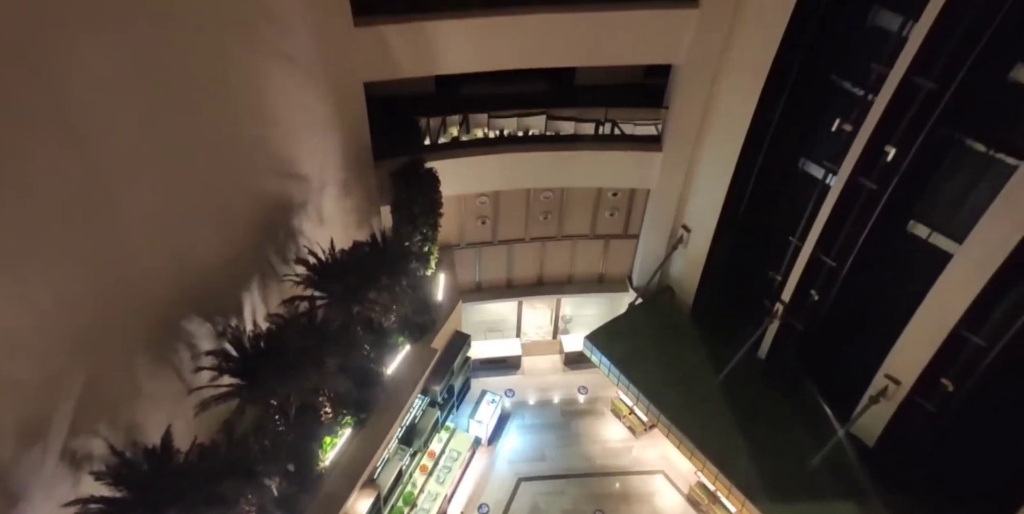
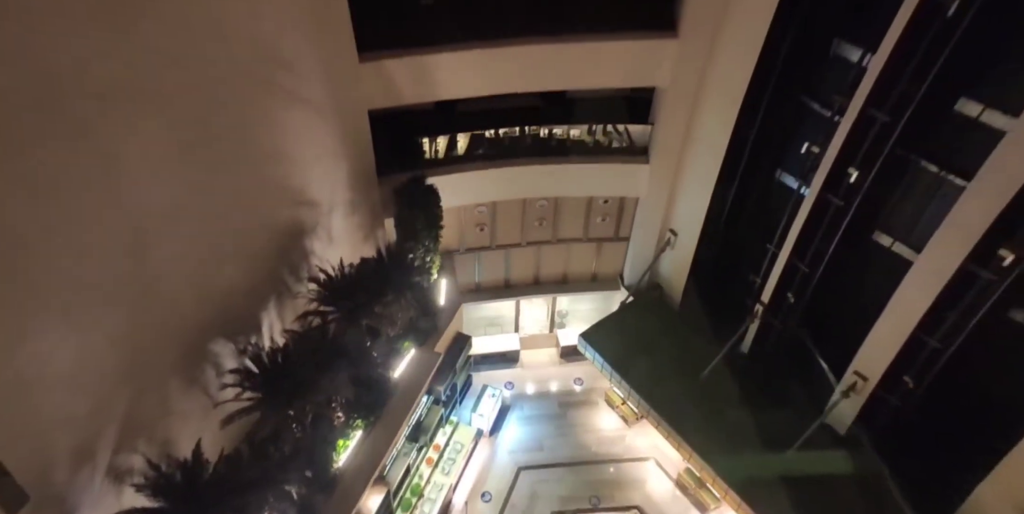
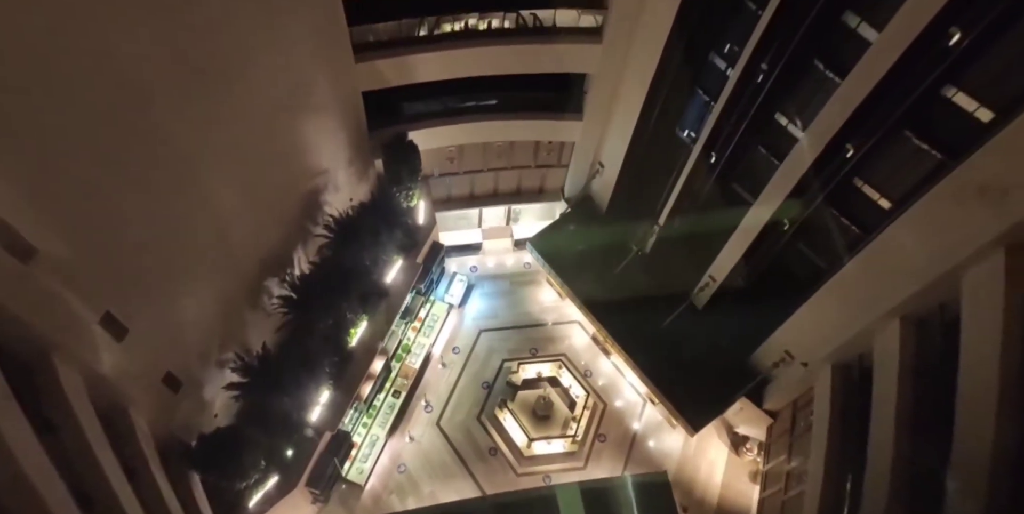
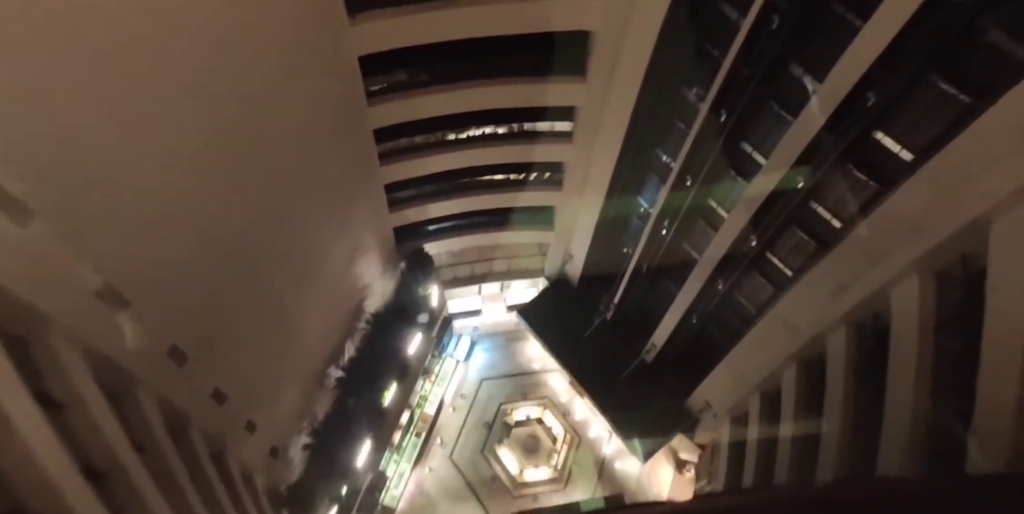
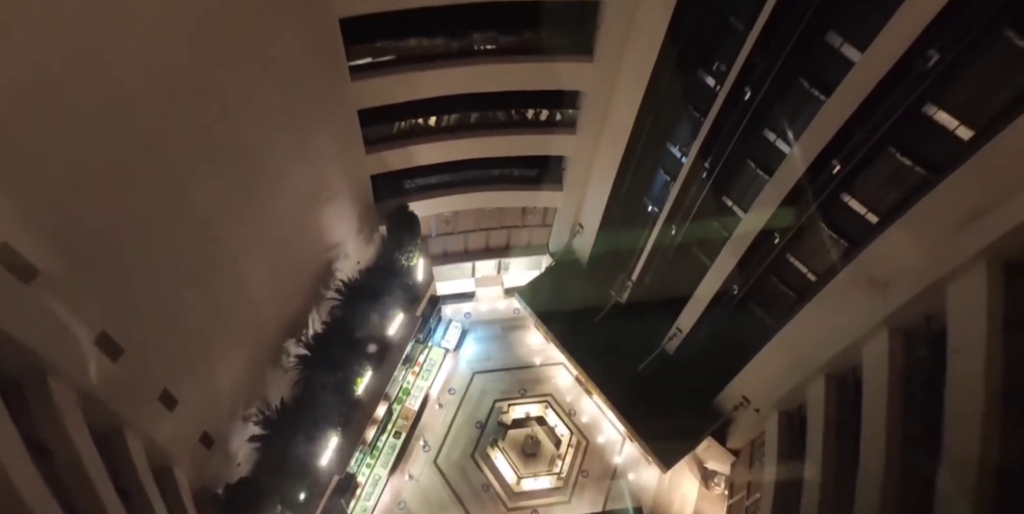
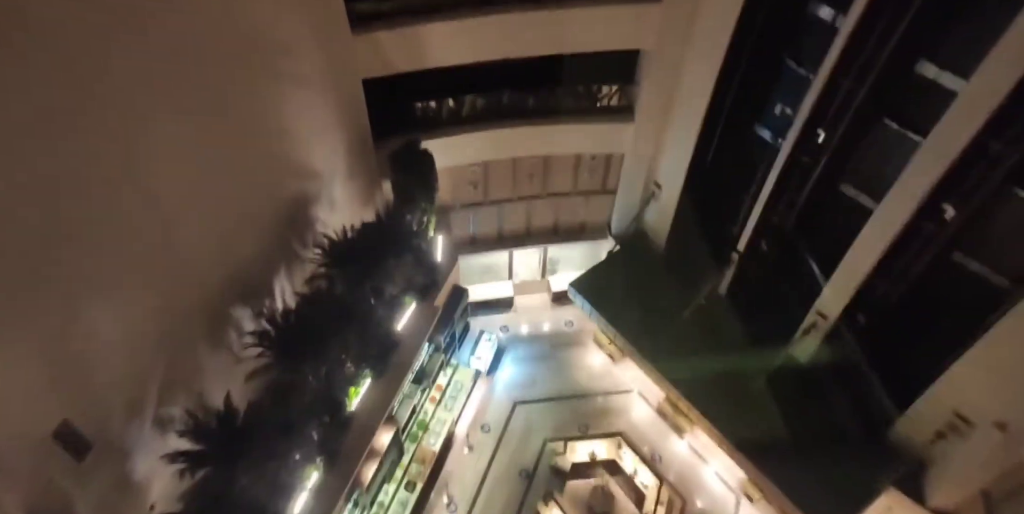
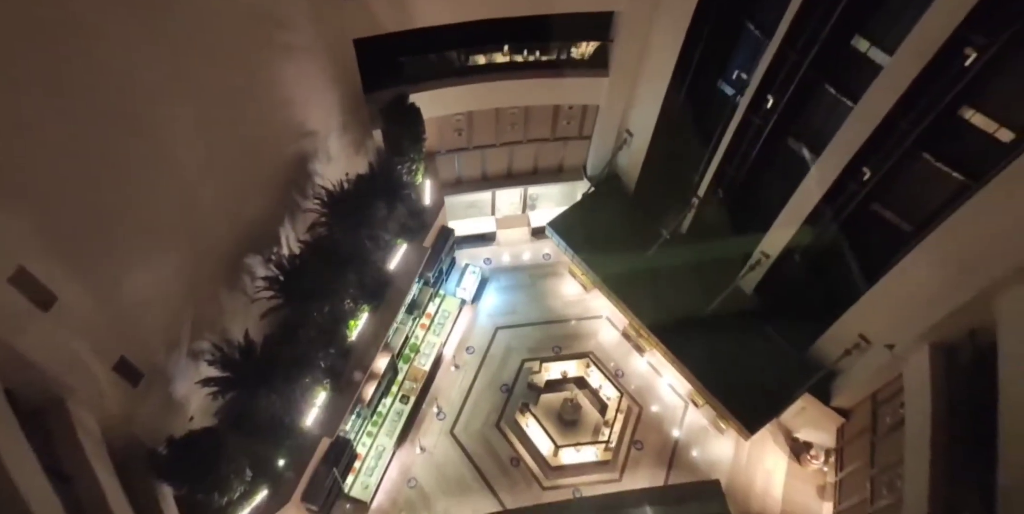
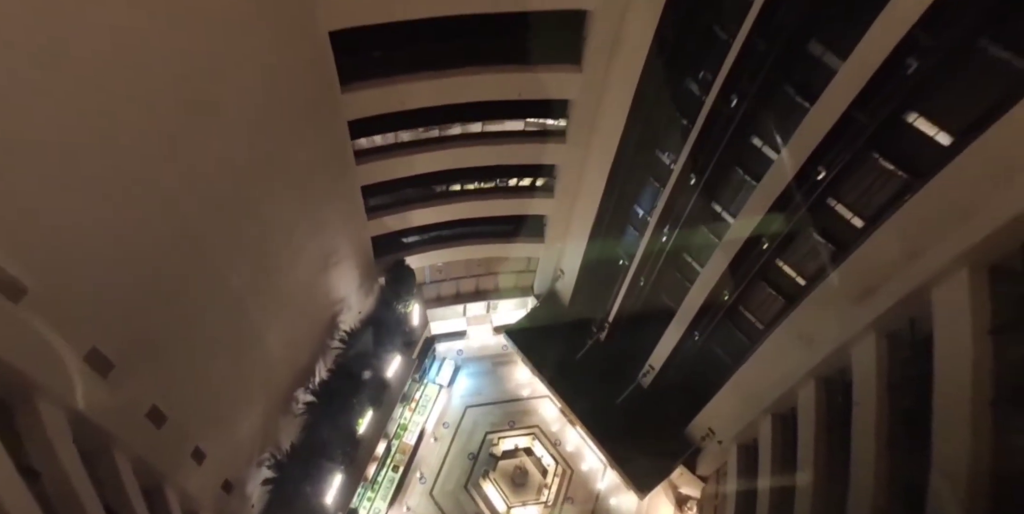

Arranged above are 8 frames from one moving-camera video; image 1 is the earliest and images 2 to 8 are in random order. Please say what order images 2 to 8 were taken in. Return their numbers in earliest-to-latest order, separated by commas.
2, 6, 7, 3, 5, 8, 4
